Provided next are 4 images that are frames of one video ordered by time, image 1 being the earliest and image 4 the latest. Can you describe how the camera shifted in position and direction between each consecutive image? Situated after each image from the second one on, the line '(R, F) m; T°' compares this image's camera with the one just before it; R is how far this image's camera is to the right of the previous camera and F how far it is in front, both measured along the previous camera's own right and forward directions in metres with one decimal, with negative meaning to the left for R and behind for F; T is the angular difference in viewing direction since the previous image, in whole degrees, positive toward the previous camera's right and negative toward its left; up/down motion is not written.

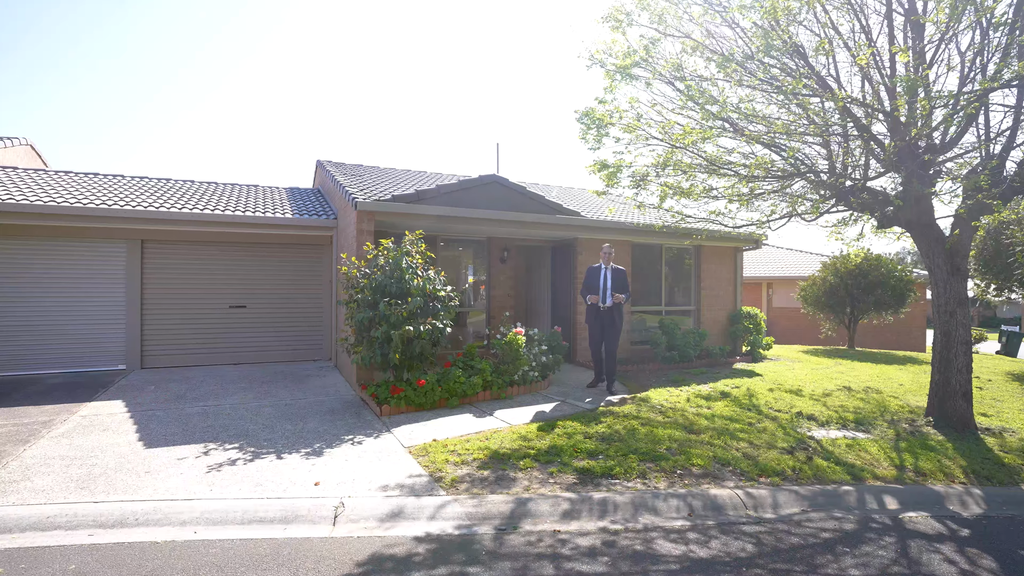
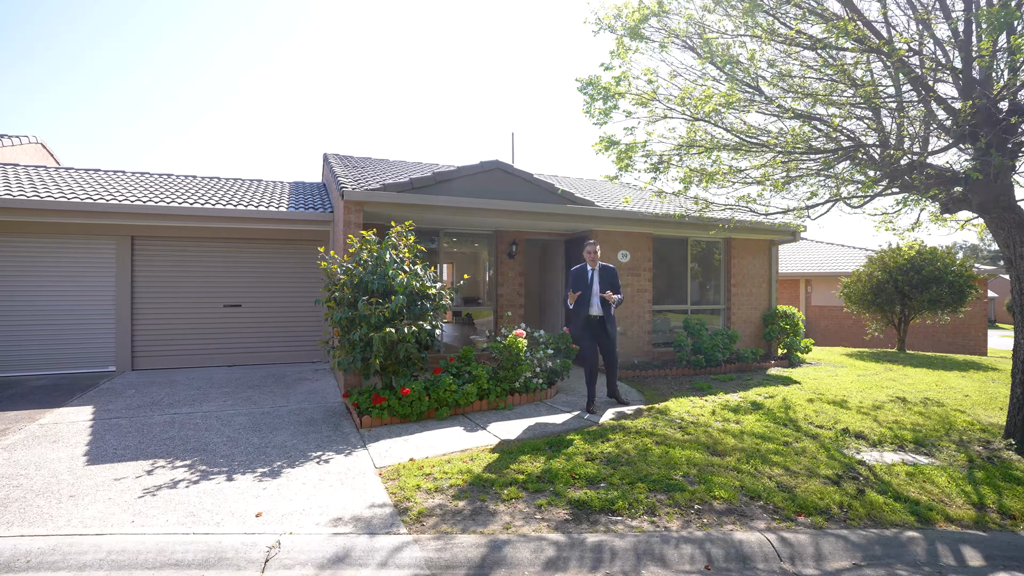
(+0.4, +0.7) m; -3°
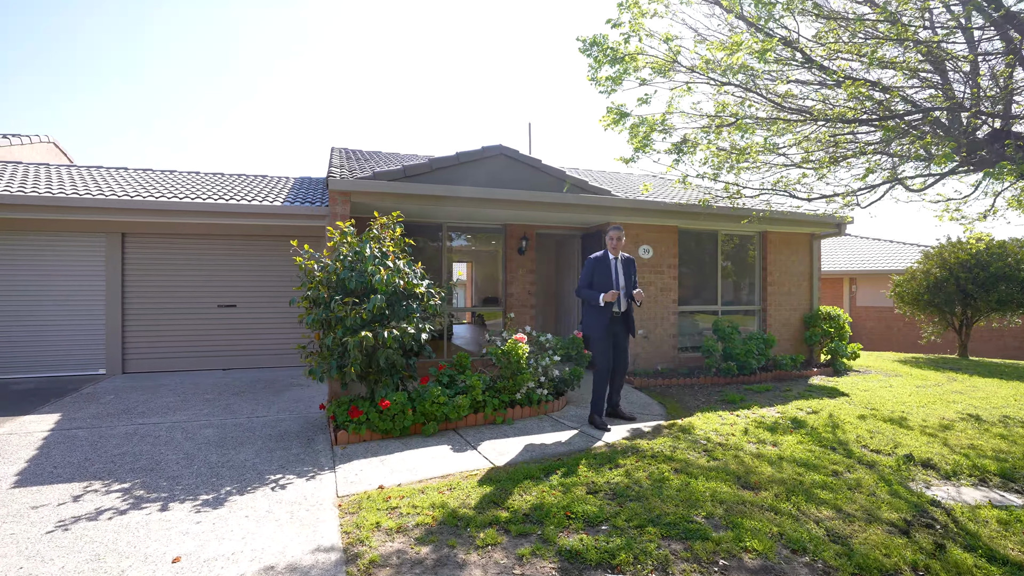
(+0.3, +0.7) m; -3°
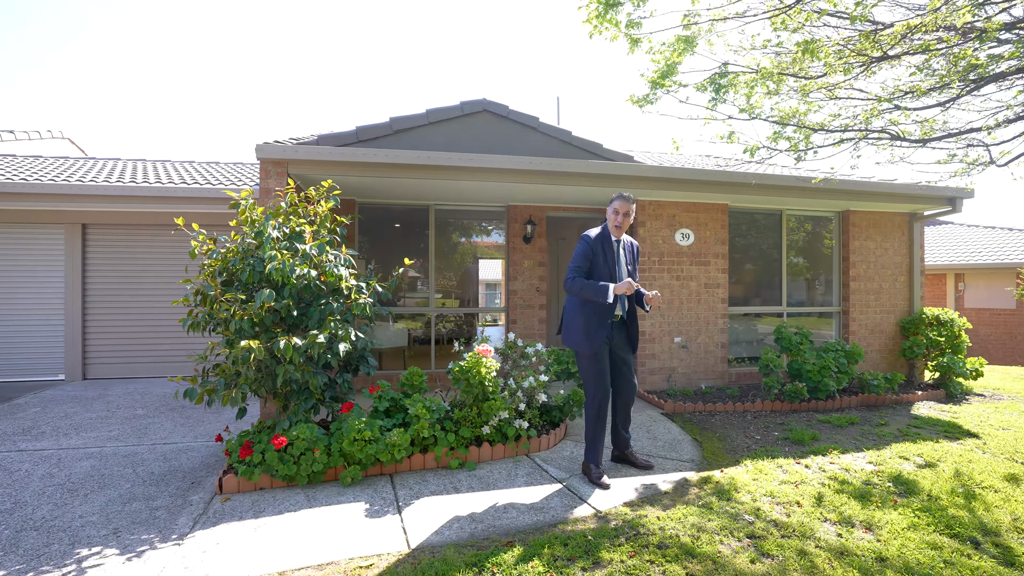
(+0.7, +1.5) m; -7°
